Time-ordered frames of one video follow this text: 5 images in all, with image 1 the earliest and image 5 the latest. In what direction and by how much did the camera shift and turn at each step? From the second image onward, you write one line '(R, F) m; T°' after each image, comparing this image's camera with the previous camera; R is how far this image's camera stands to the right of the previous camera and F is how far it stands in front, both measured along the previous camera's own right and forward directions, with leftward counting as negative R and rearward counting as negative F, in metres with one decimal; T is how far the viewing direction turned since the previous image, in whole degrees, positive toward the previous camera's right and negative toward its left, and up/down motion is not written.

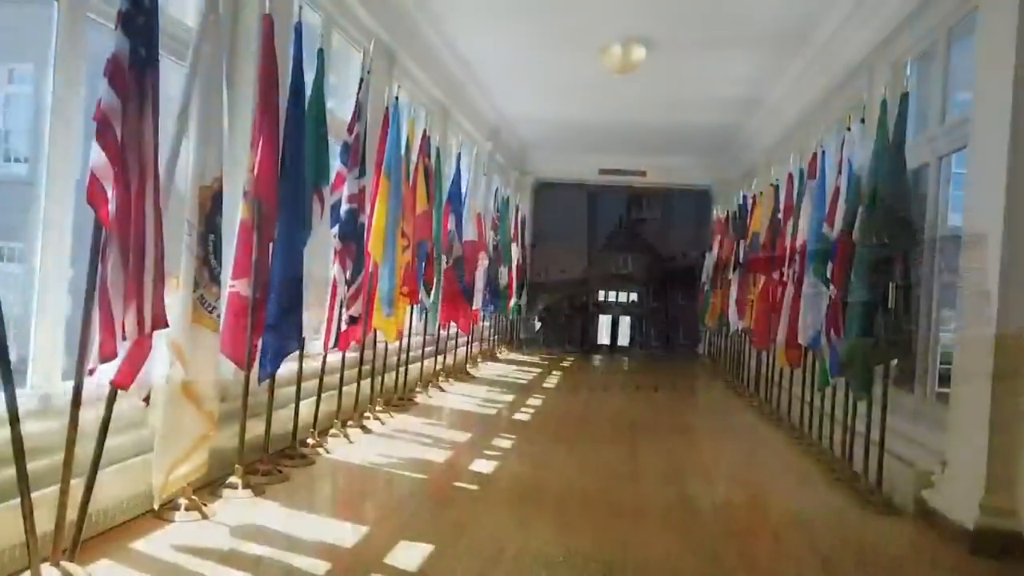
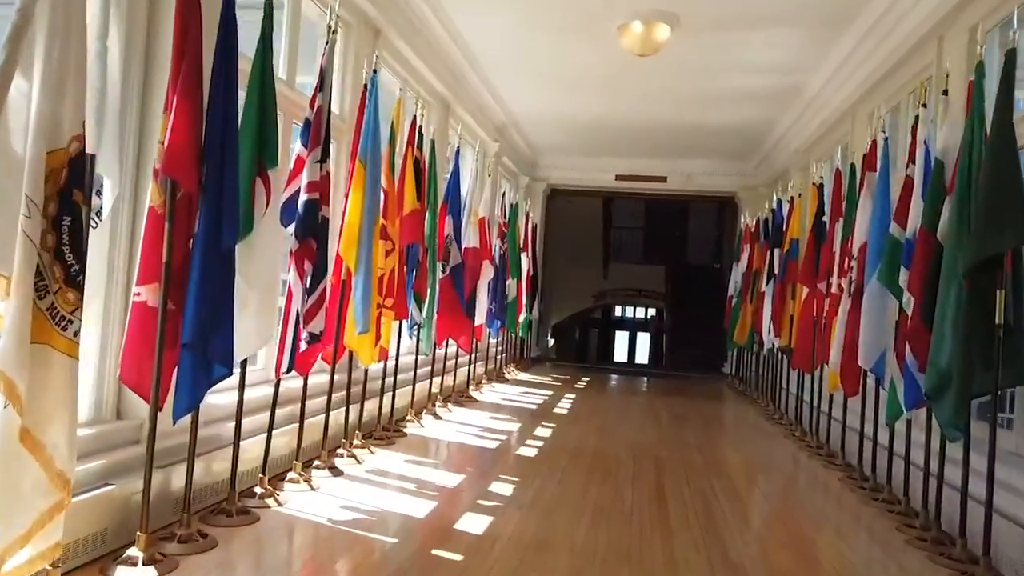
(+0.1, +0.7) m; -1°
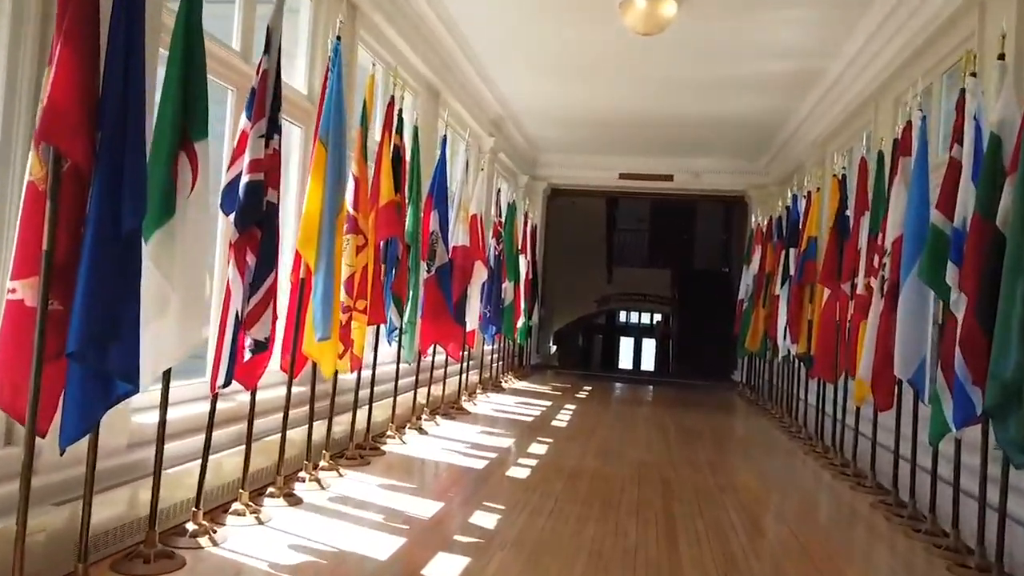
(+0.1, +0.4) m; 0°
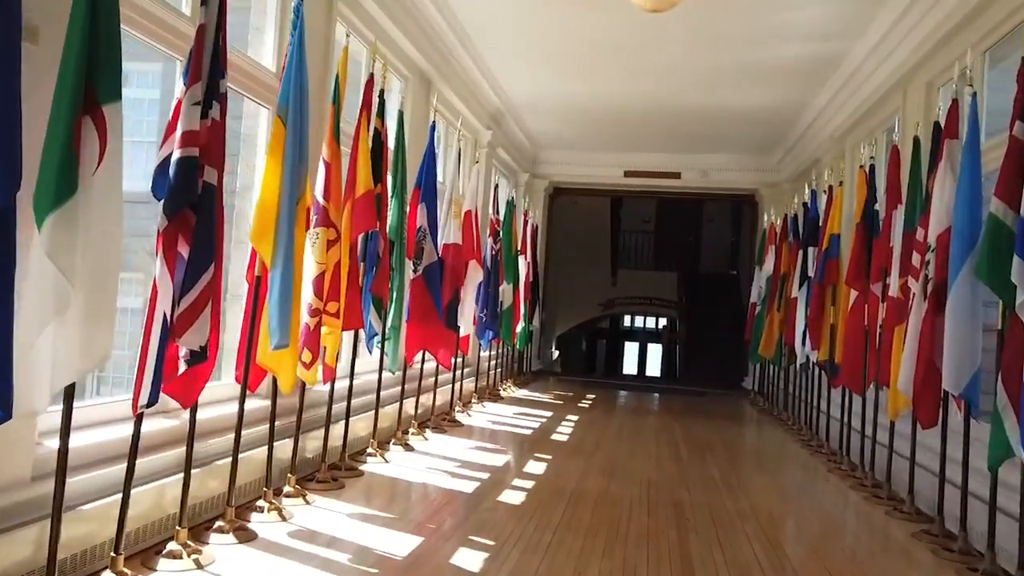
(0.0, +0.4) m; 0°
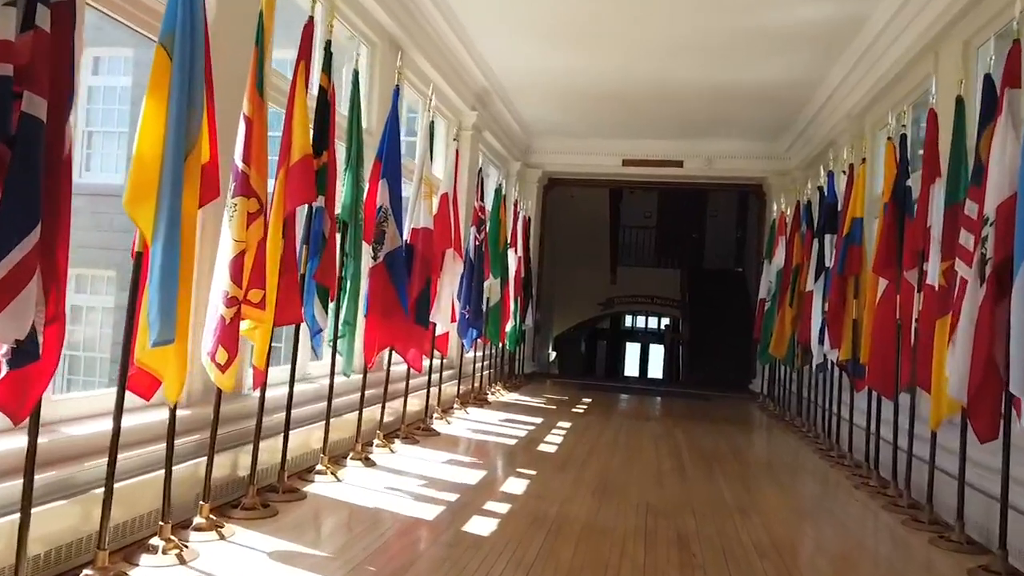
(+0.1, +0.6) m; 0°
